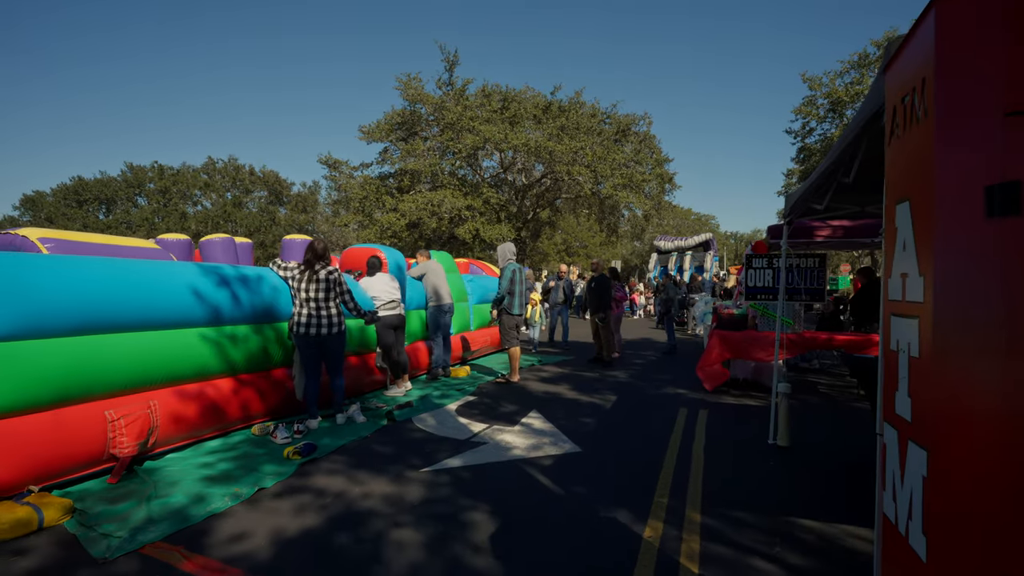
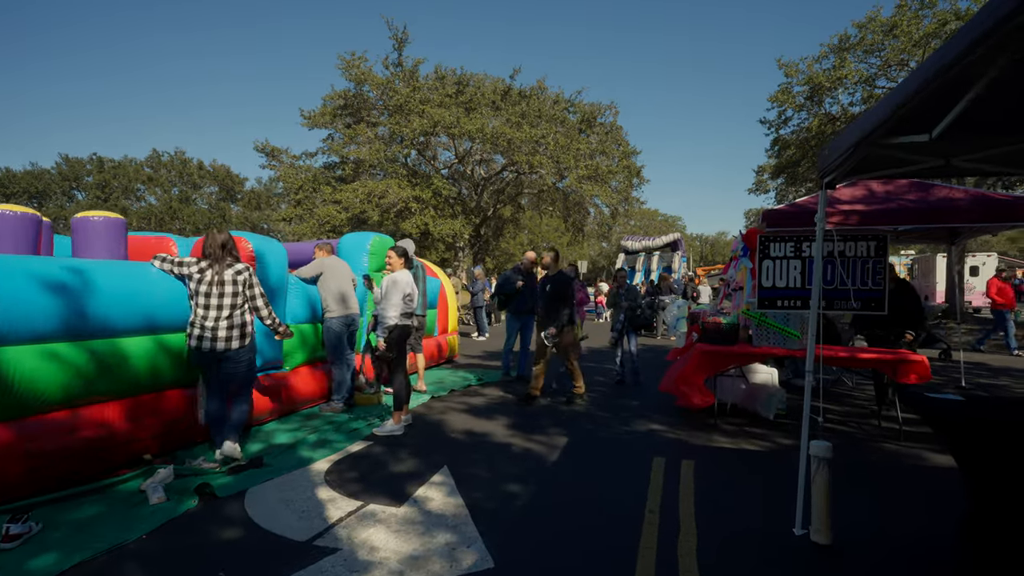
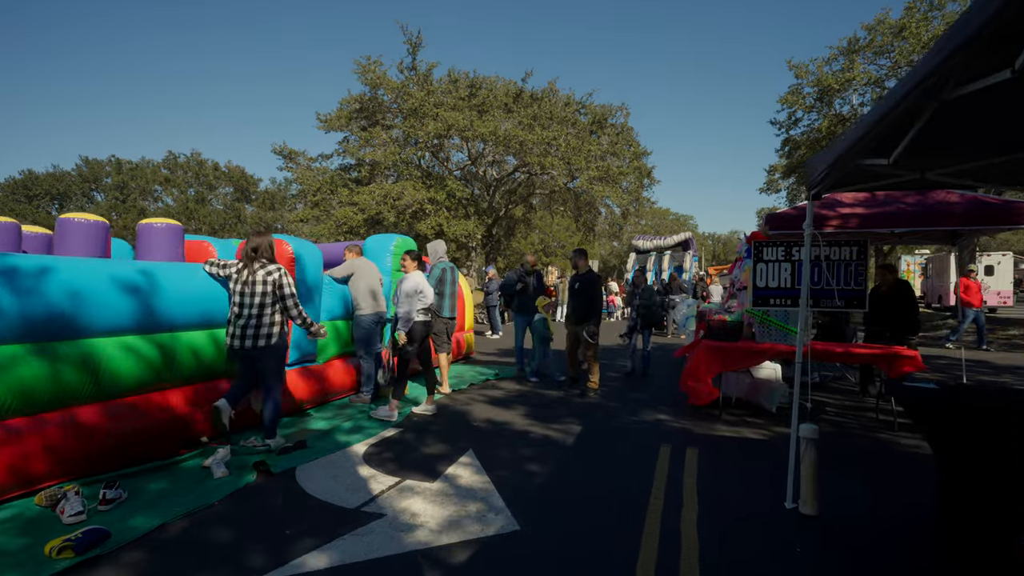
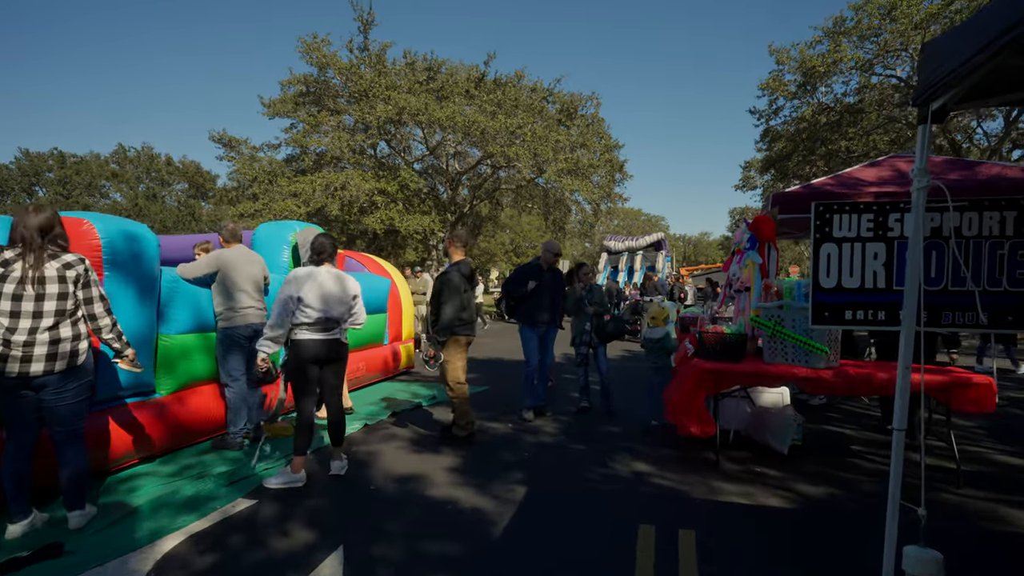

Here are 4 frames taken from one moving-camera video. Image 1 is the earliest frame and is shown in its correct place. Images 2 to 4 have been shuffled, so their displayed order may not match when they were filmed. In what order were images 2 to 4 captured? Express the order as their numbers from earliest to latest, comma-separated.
3, 2, 4
